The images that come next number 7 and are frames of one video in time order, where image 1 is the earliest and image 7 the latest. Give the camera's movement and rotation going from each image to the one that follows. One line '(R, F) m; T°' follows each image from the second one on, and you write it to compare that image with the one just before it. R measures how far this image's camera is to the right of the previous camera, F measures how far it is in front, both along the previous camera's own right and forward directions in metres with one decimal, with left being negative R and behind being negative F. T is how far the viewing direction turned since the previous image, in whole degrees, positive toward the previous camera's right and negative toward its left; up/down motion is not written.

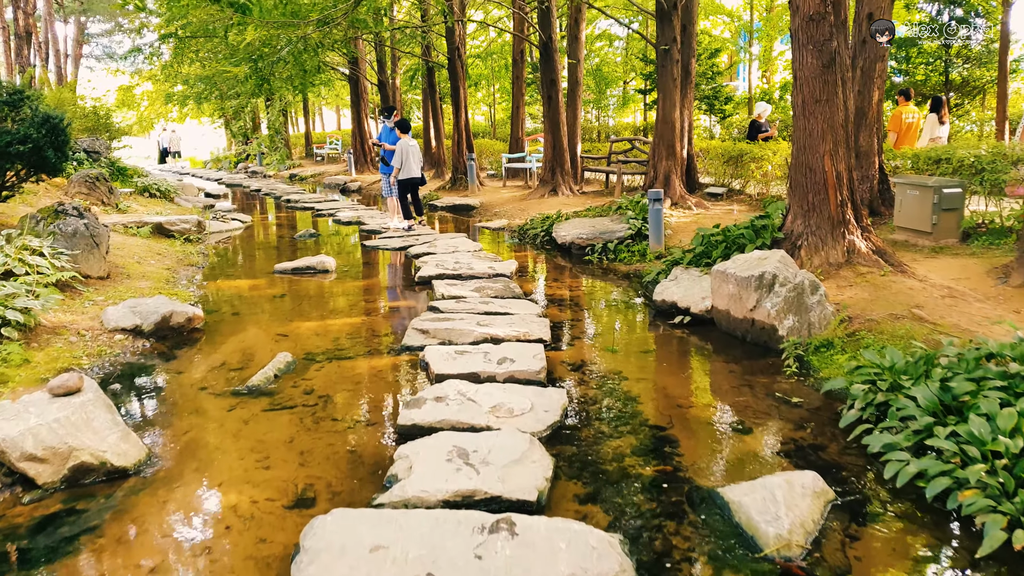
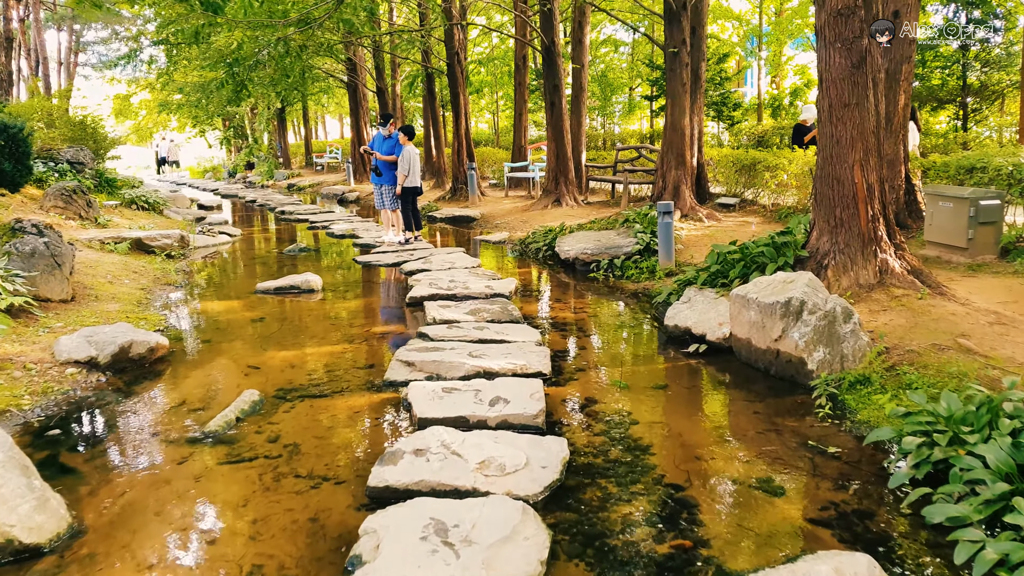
(+0.1, +0.6) m; 0°
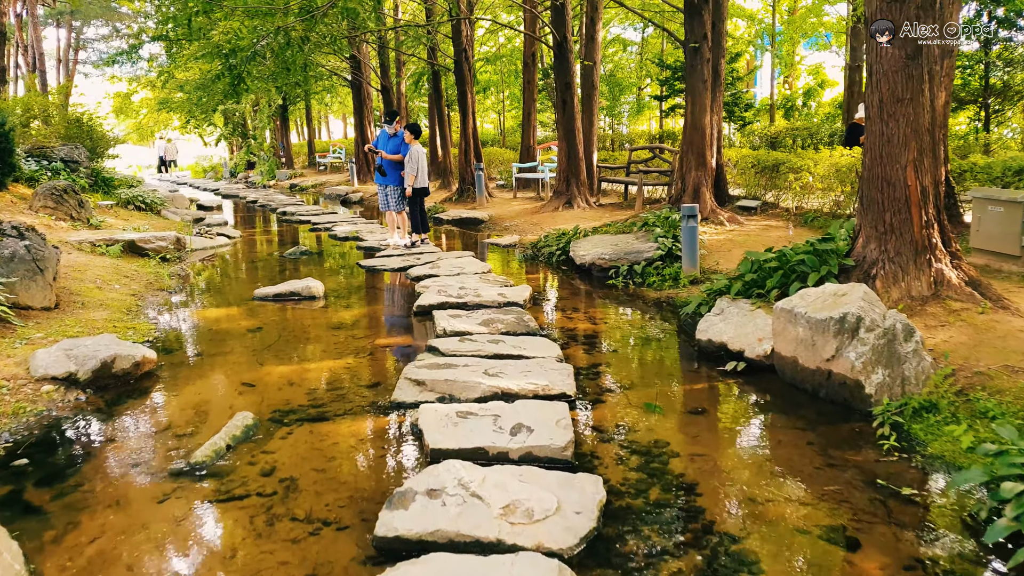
(-0.1, +0.5) m; 0°
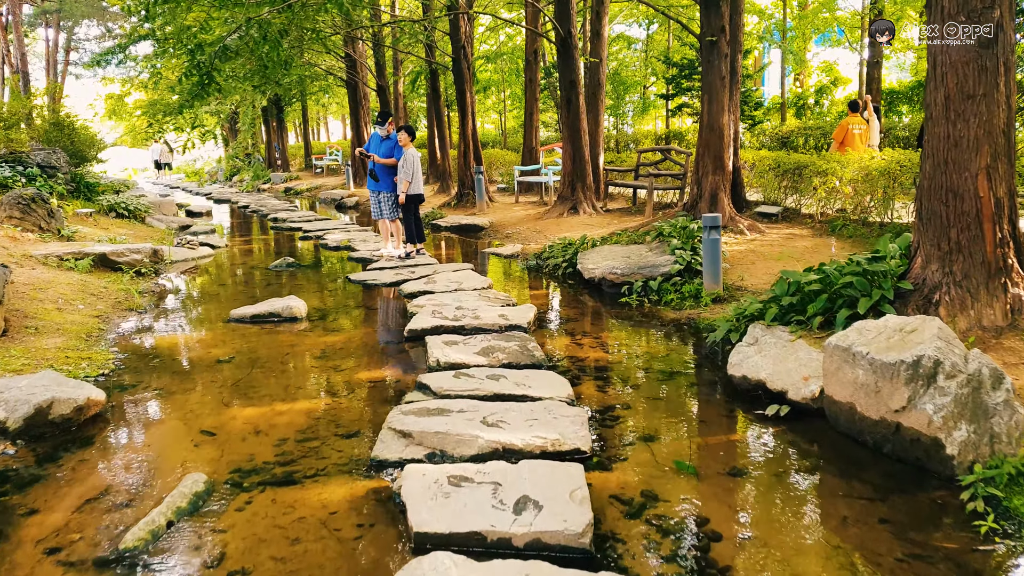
(0.0, +0.7) m; 0°
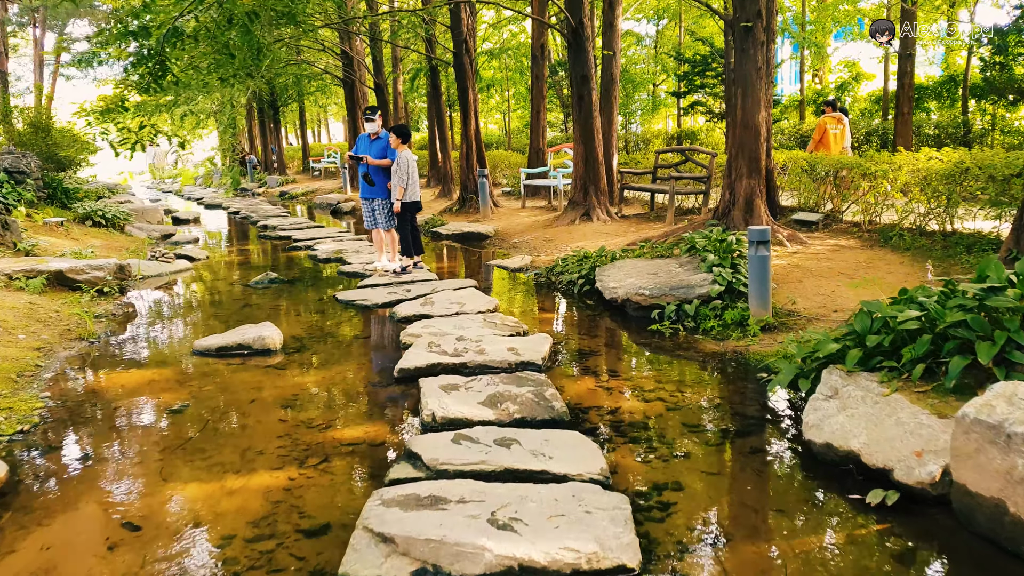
(0.0, +1.0) m; 0°
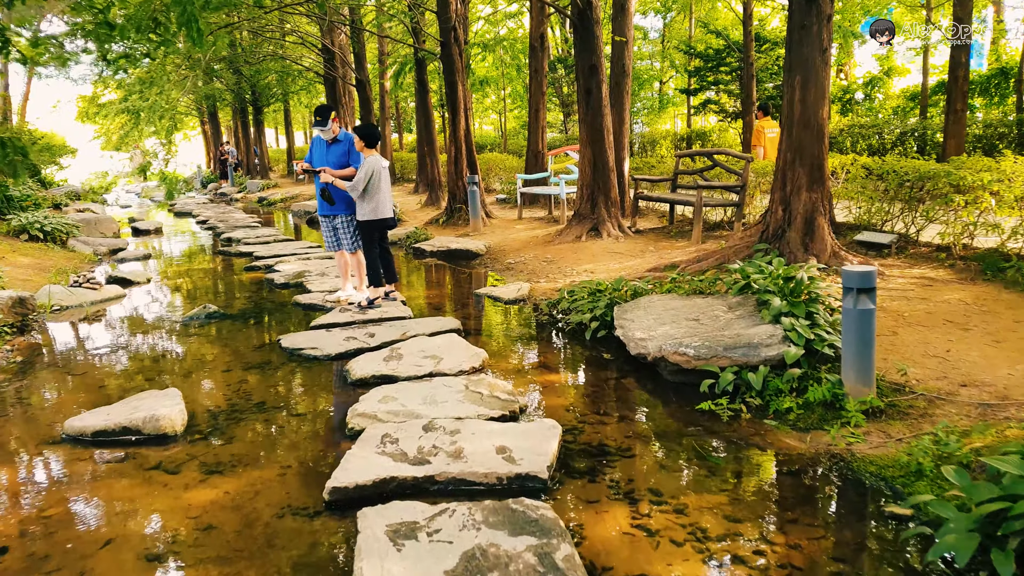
(0.0, +1.7) m; 0°
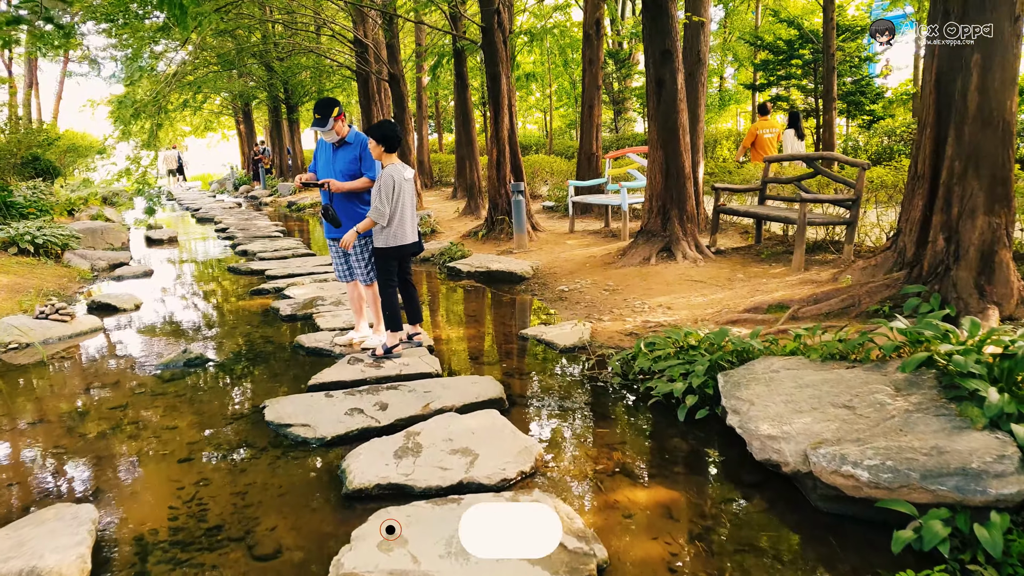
(-0.1, +1.6) m; -3°
